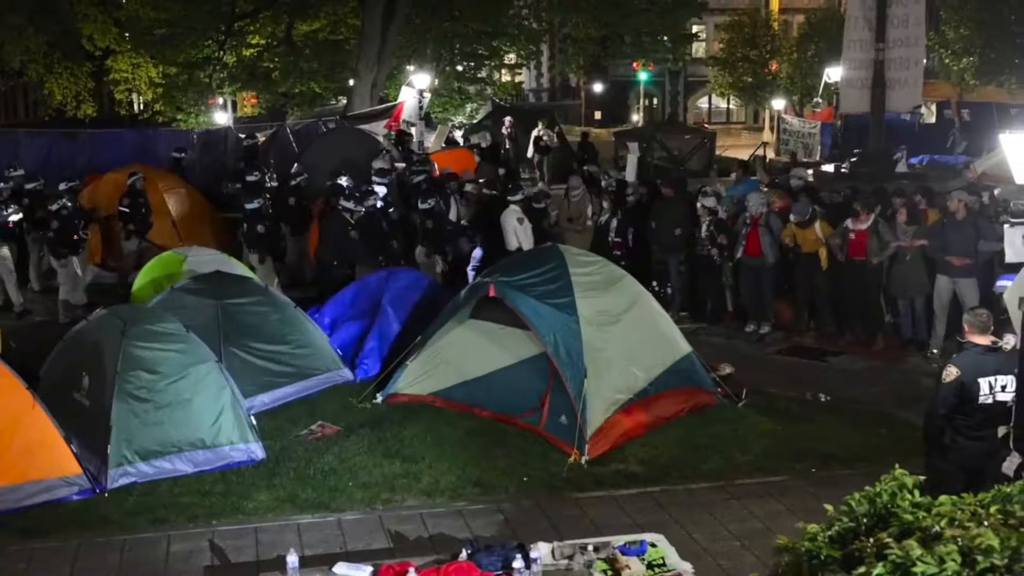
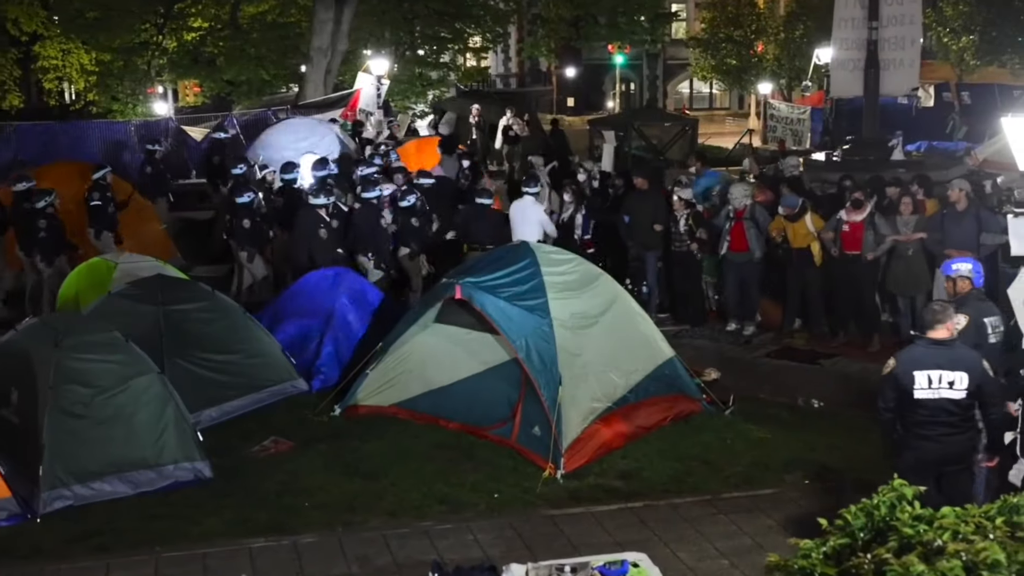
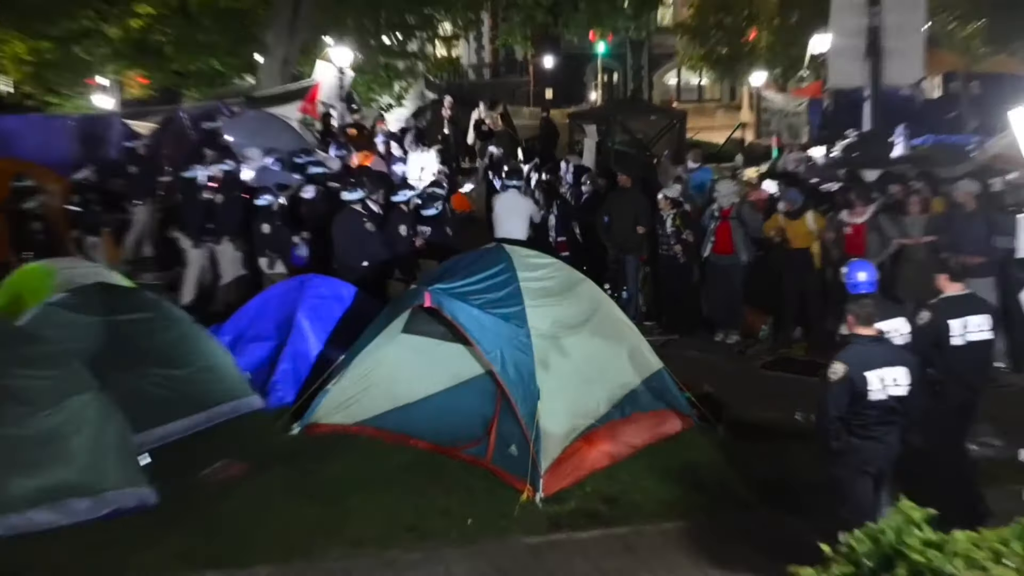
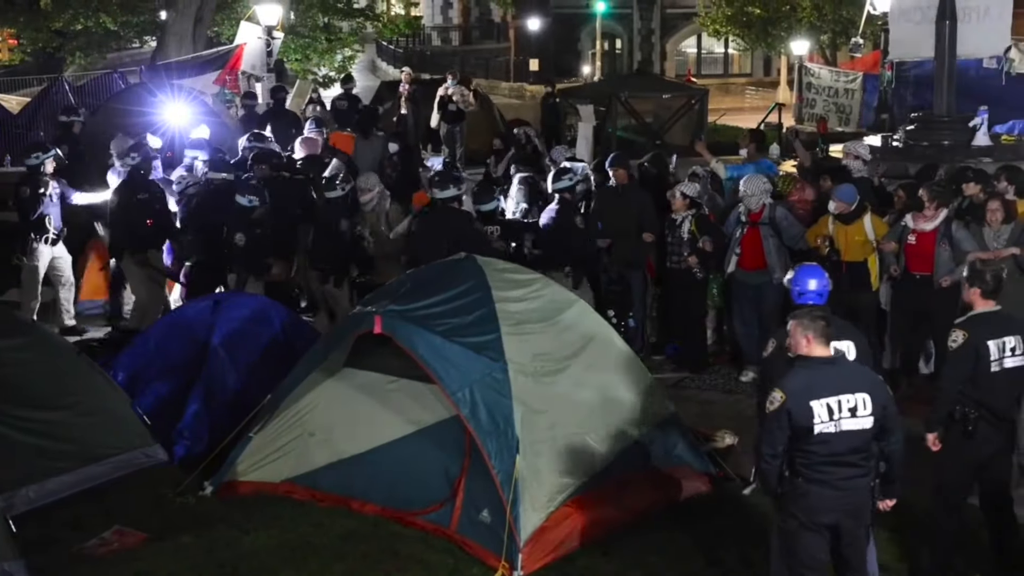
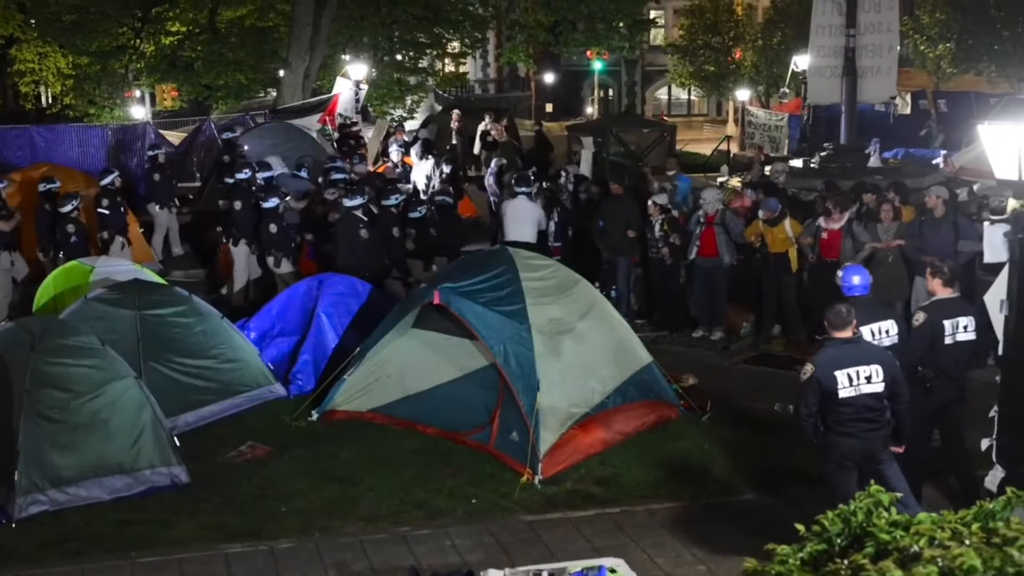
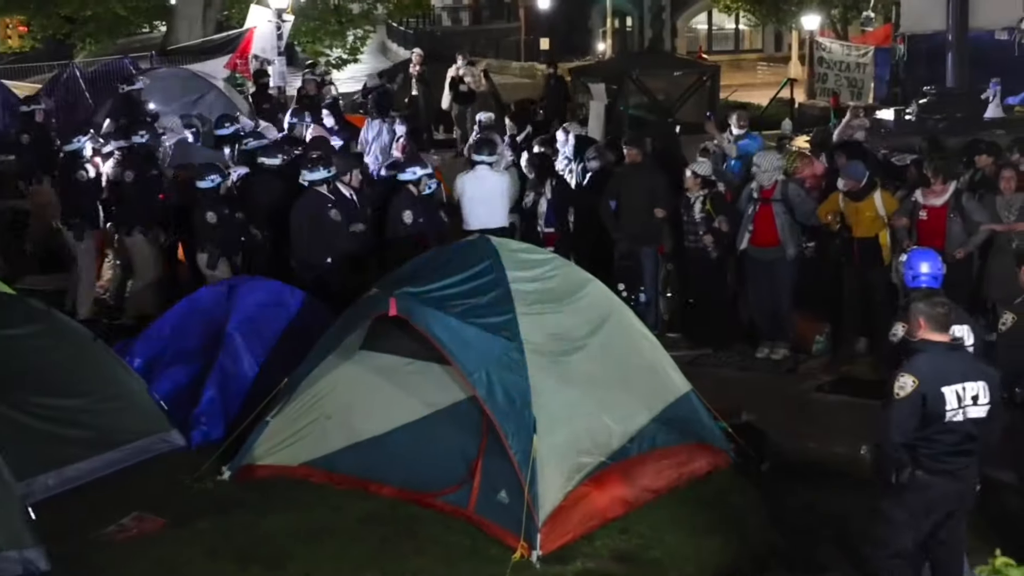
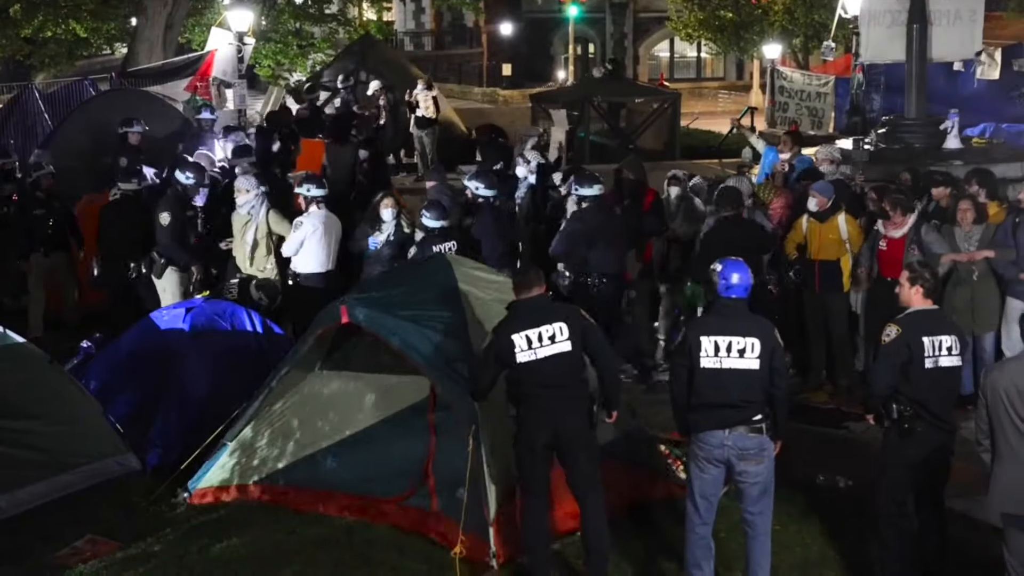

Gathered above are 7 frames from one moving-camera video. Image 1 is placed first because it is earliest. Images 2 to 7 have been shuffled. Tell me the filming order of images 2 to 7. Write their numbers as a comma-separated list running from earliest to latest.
2, 5, 3, 6, 4, 7
